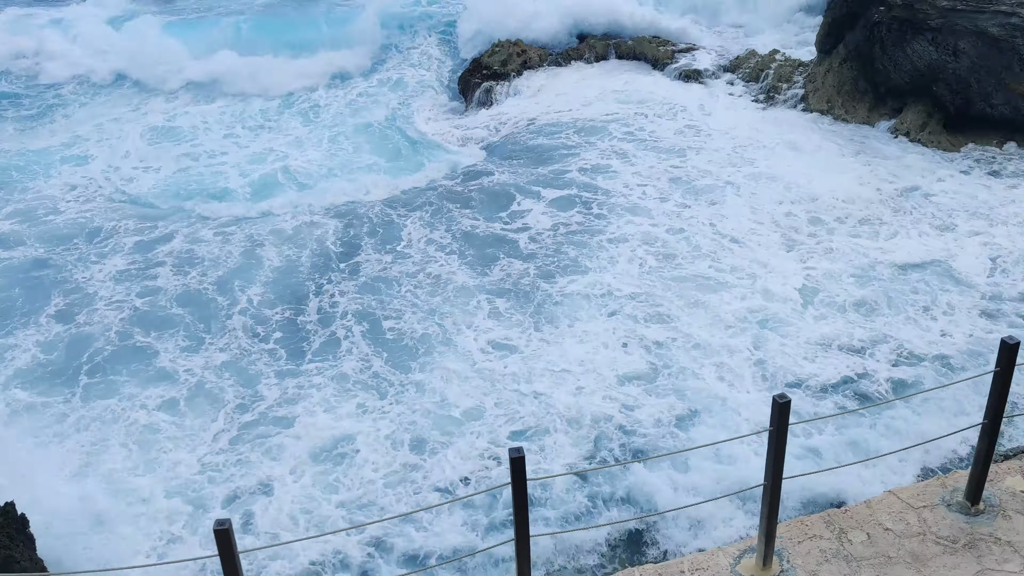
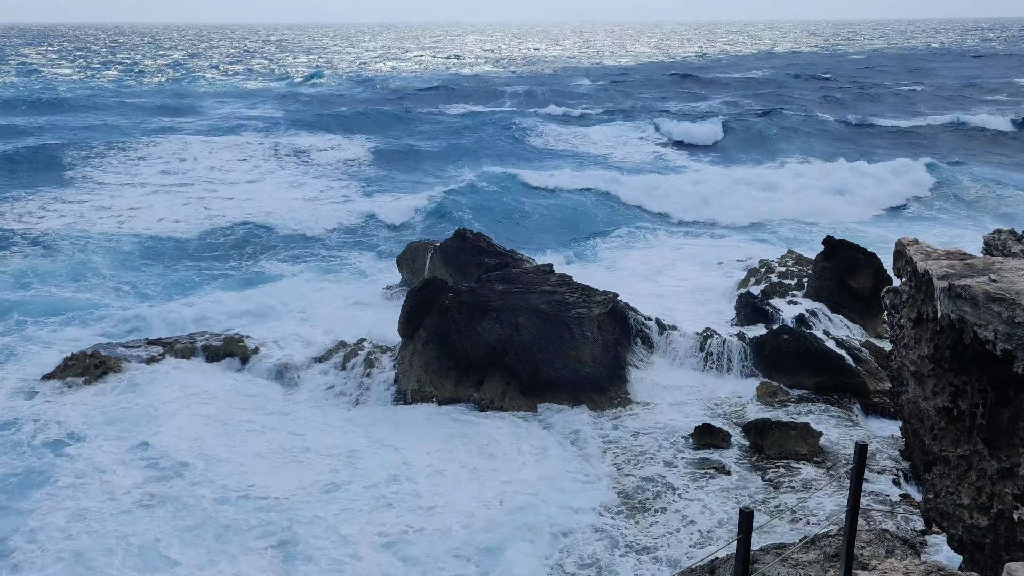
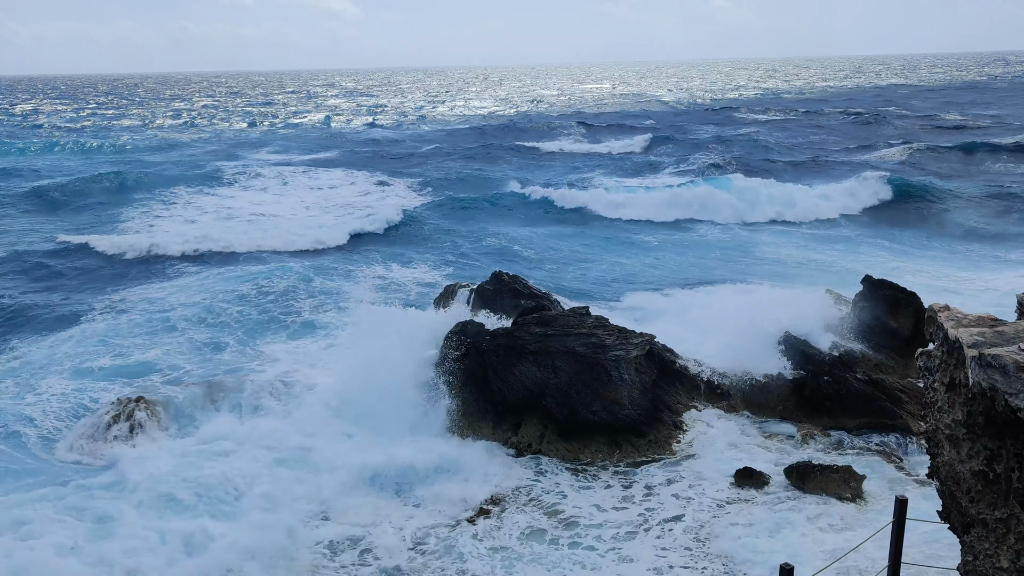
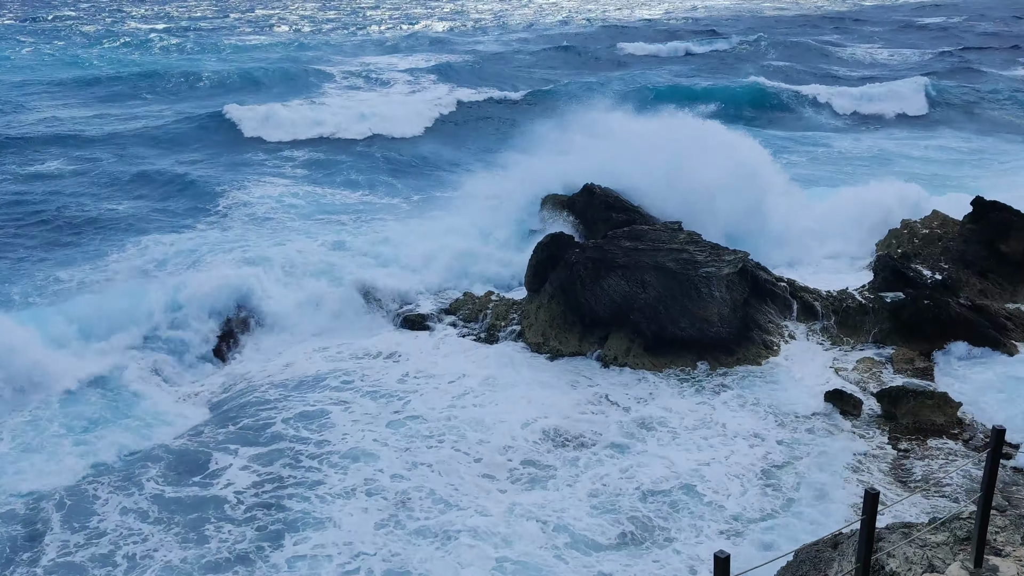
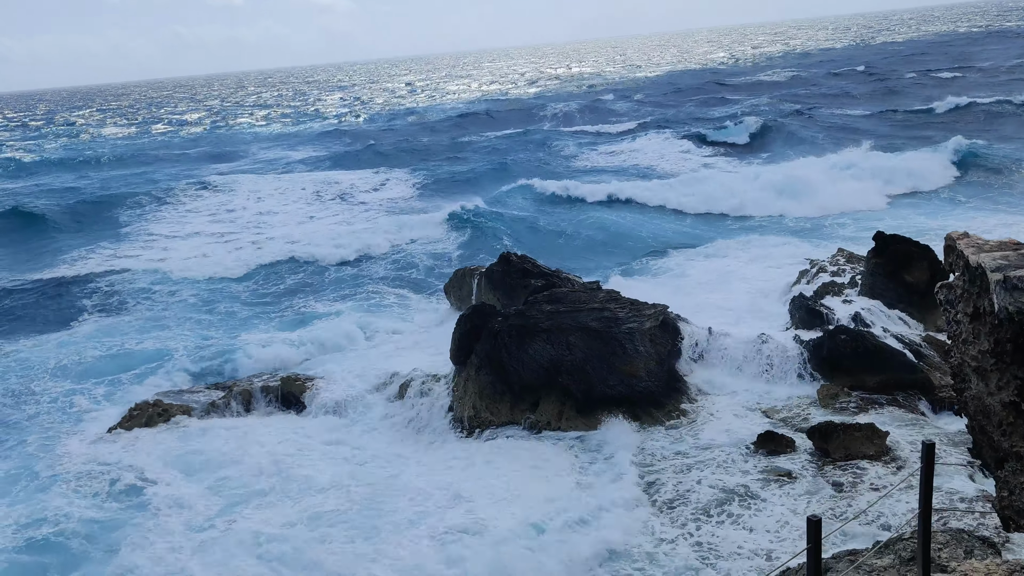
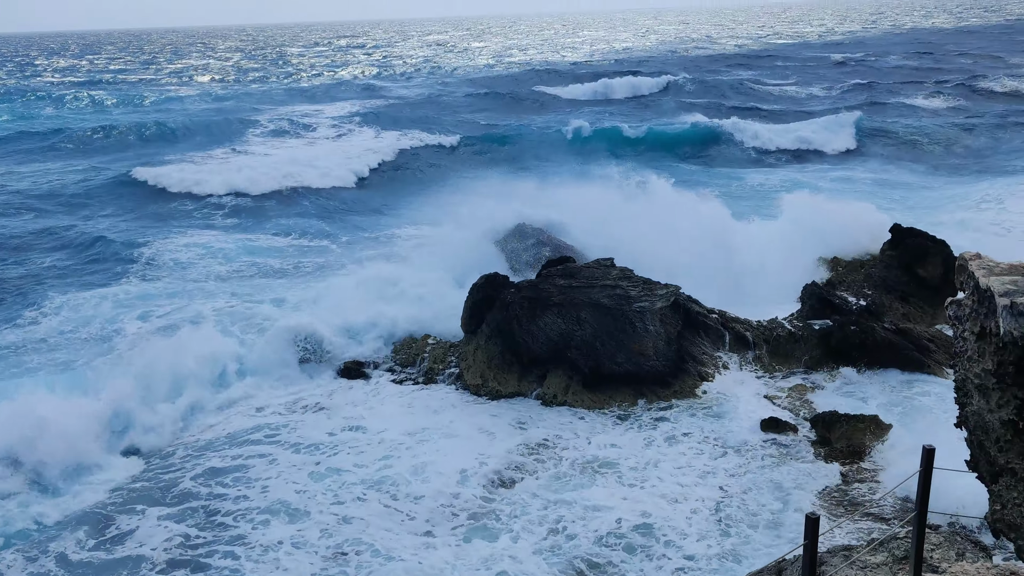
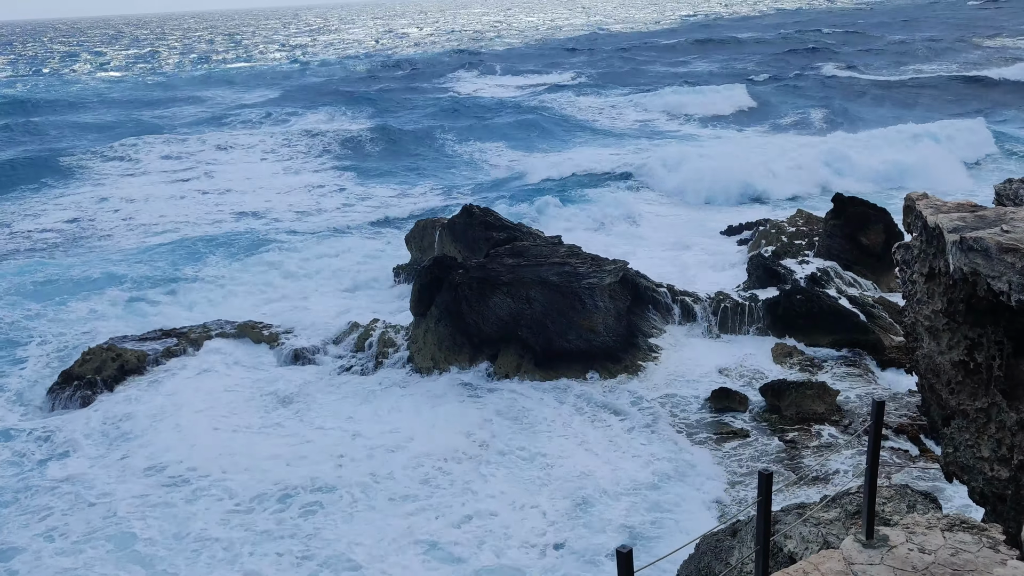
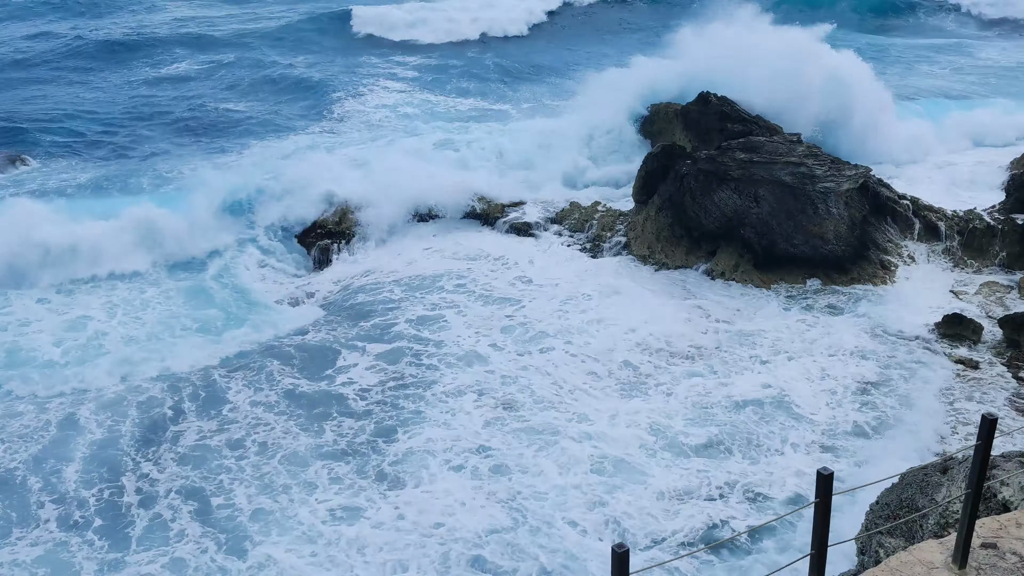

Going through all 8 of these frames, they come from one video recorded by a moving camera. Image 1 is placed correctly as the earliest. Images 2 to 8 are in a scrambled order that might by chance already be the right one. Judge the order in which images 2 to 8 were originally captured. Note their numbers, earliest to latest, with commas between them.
8, 4, 6, 3, 5, 2, 7
